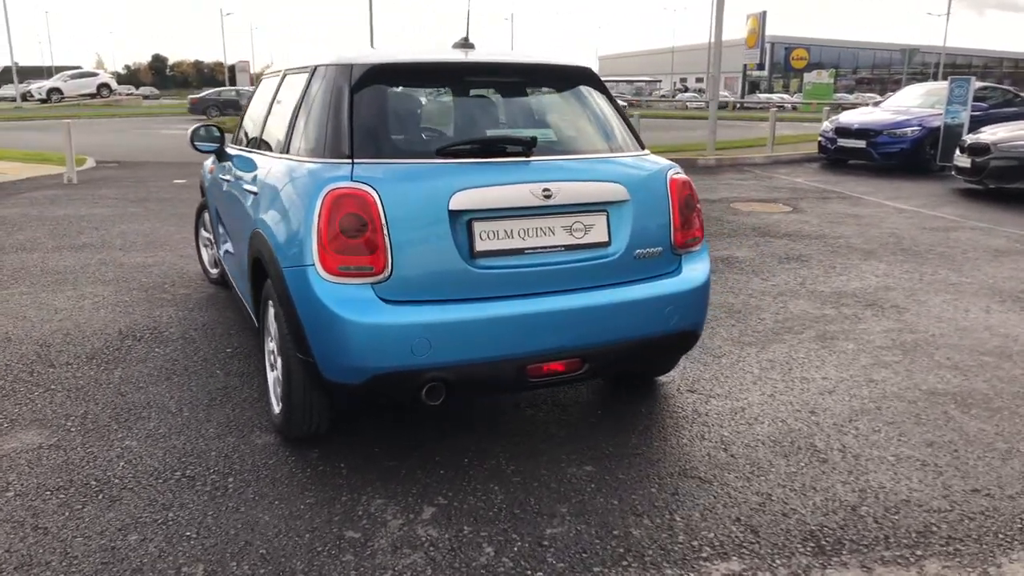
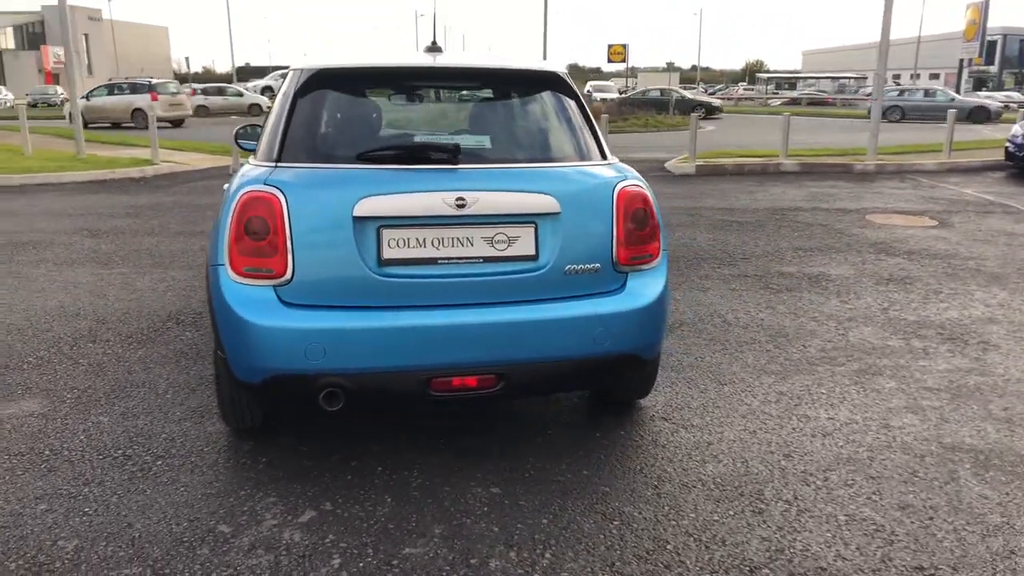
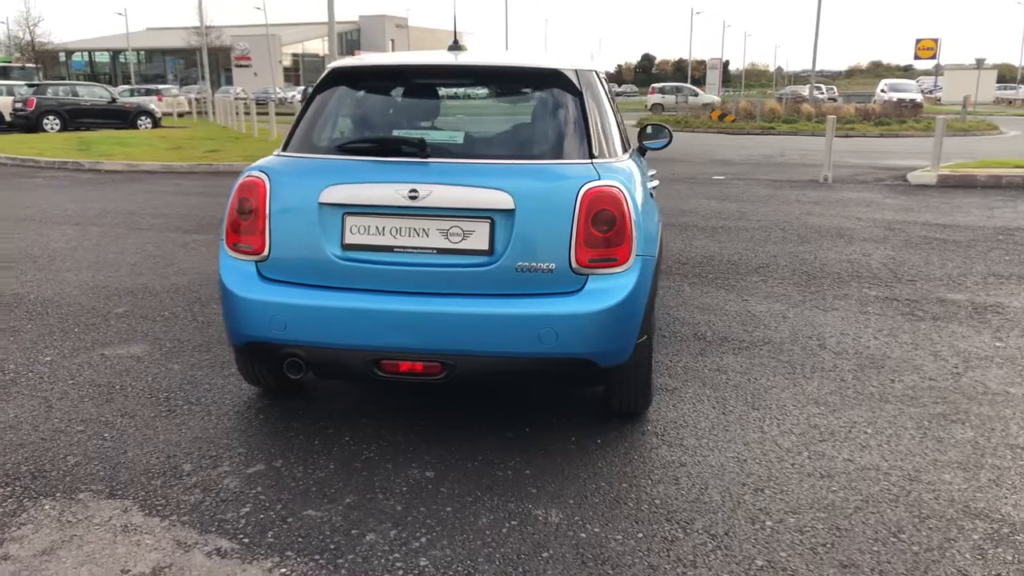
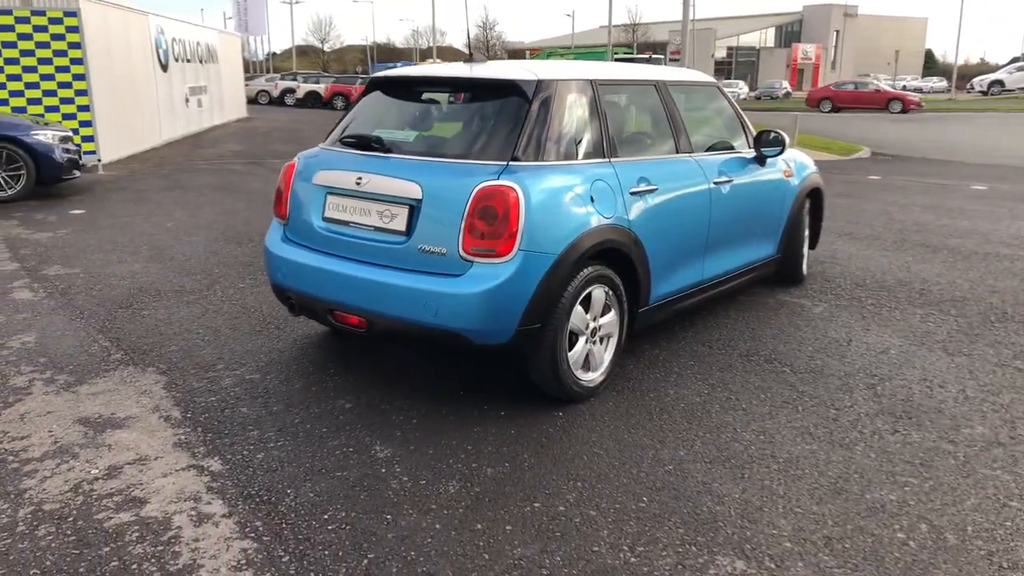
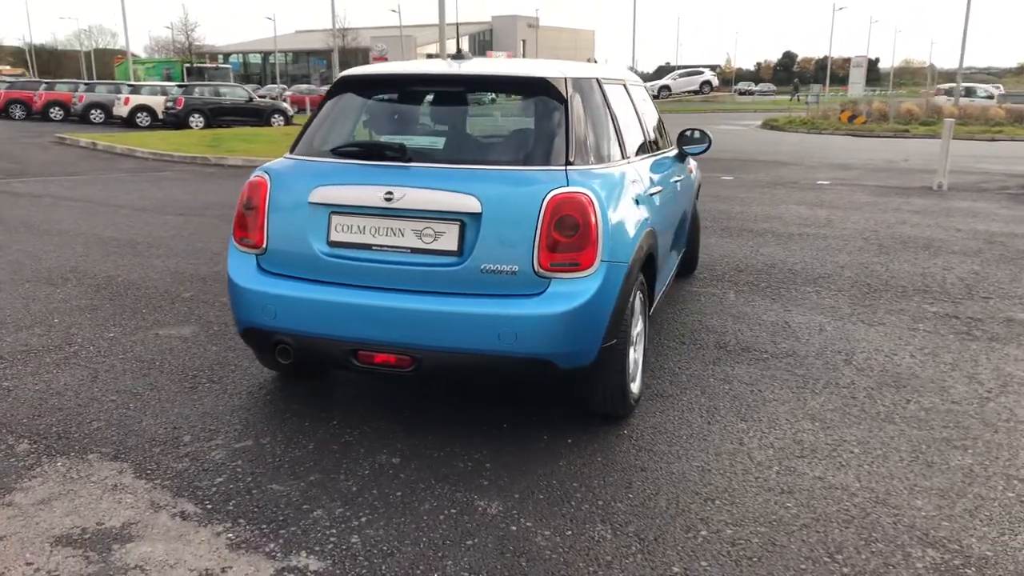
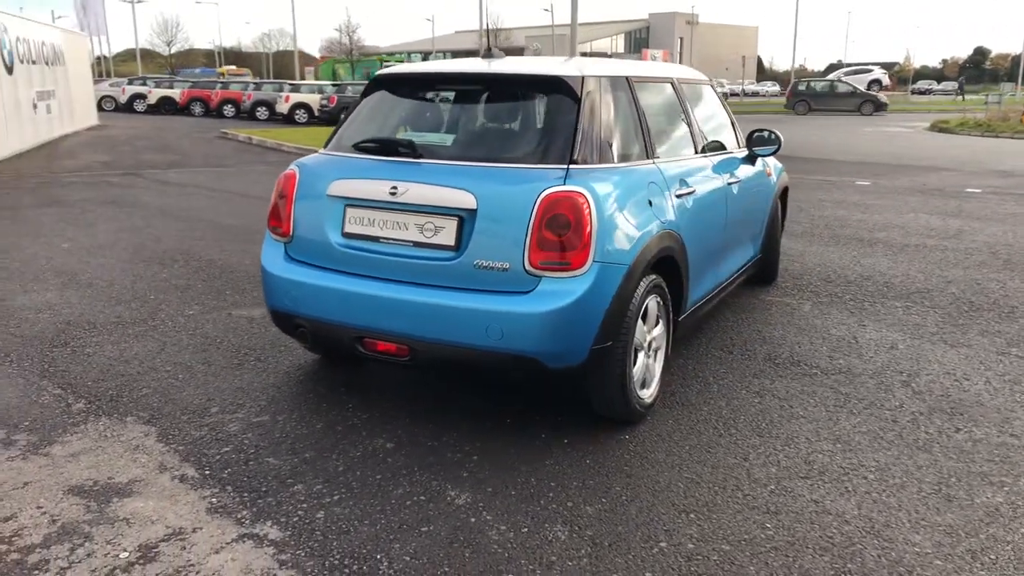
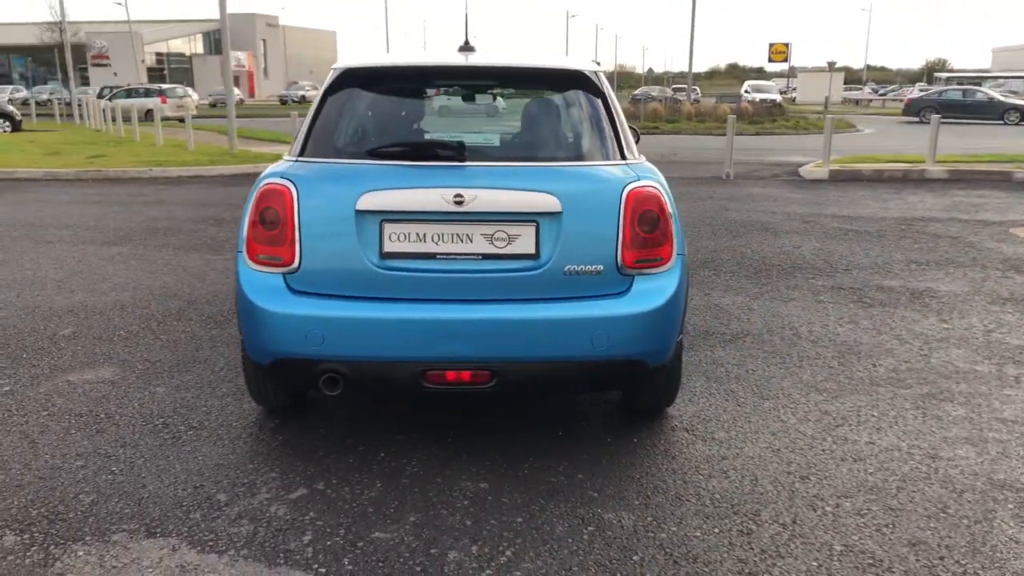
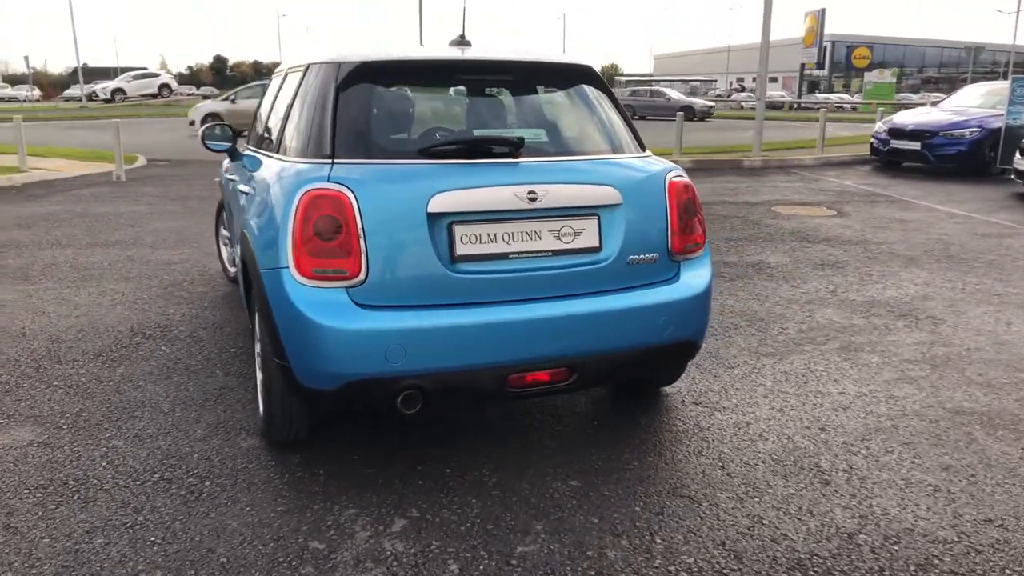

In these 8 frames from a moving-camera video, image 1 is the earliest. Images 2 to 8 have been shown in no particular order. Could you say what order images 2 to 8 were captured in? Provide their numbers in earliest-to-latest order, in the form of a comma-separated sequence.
8, 2, 7, 3, 5, 6, 4
